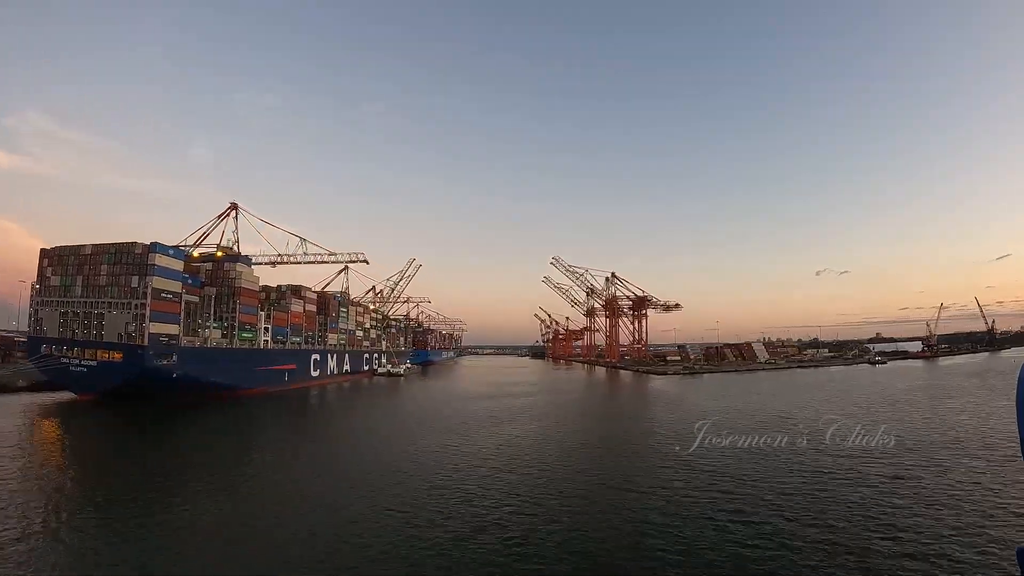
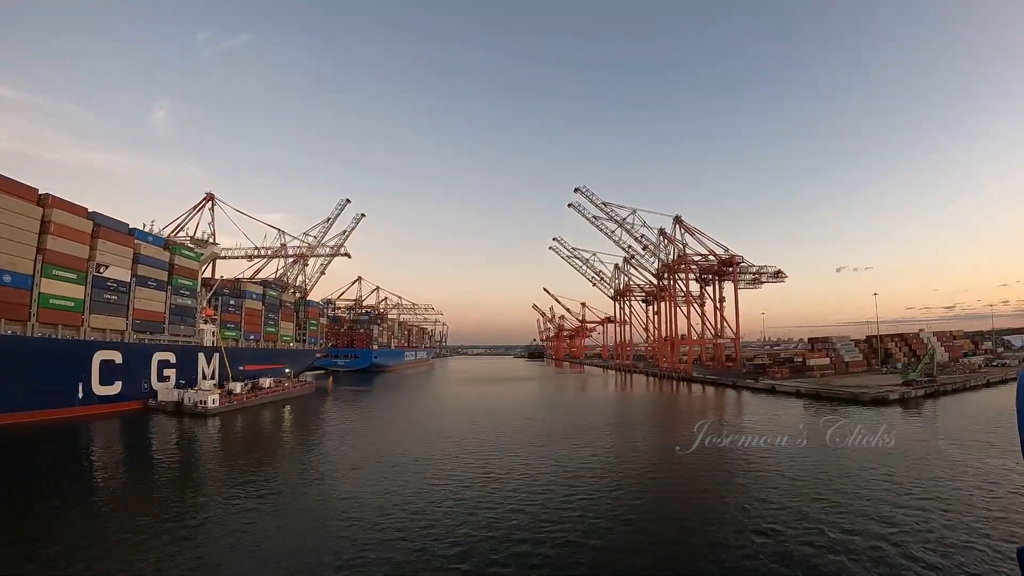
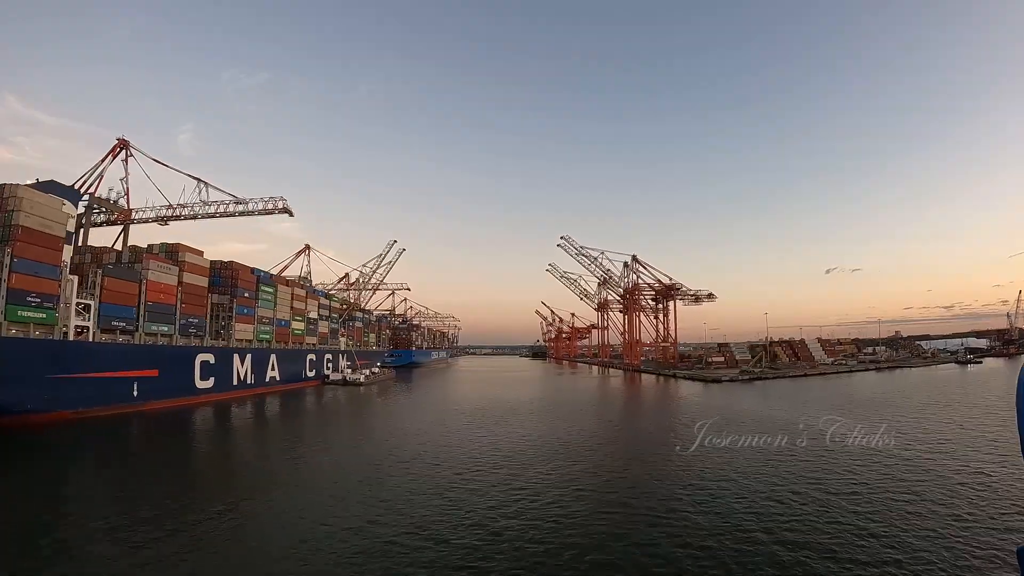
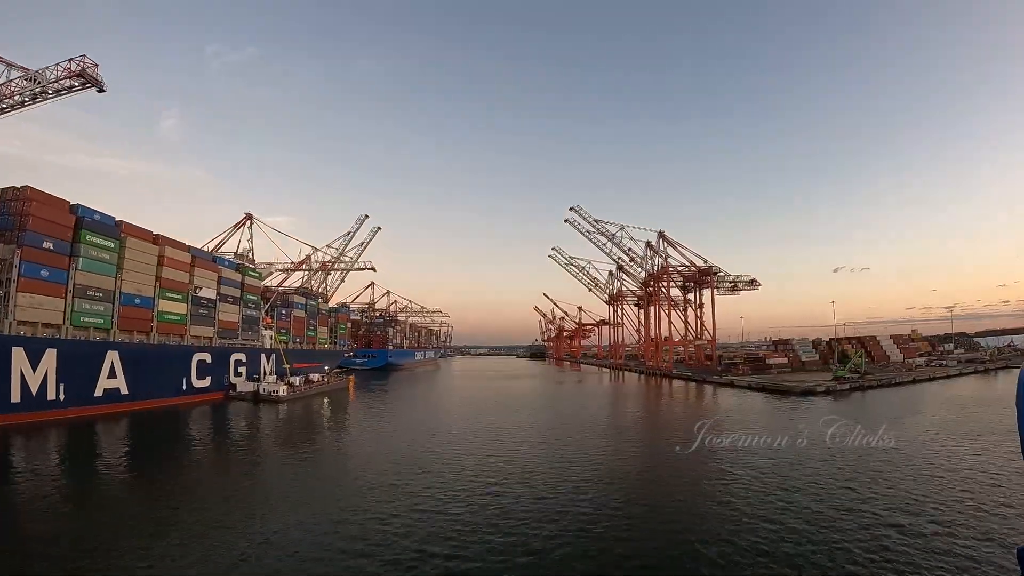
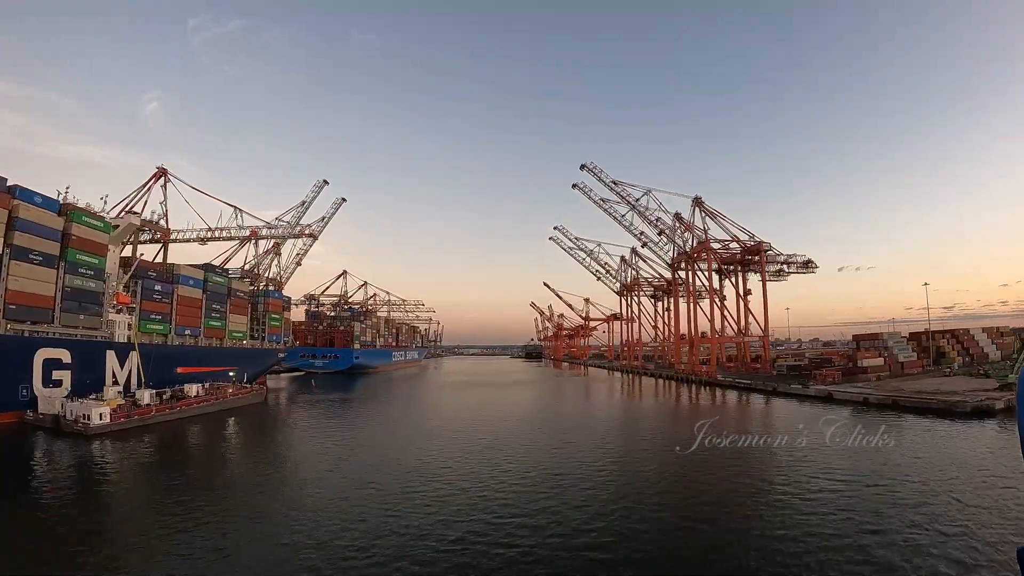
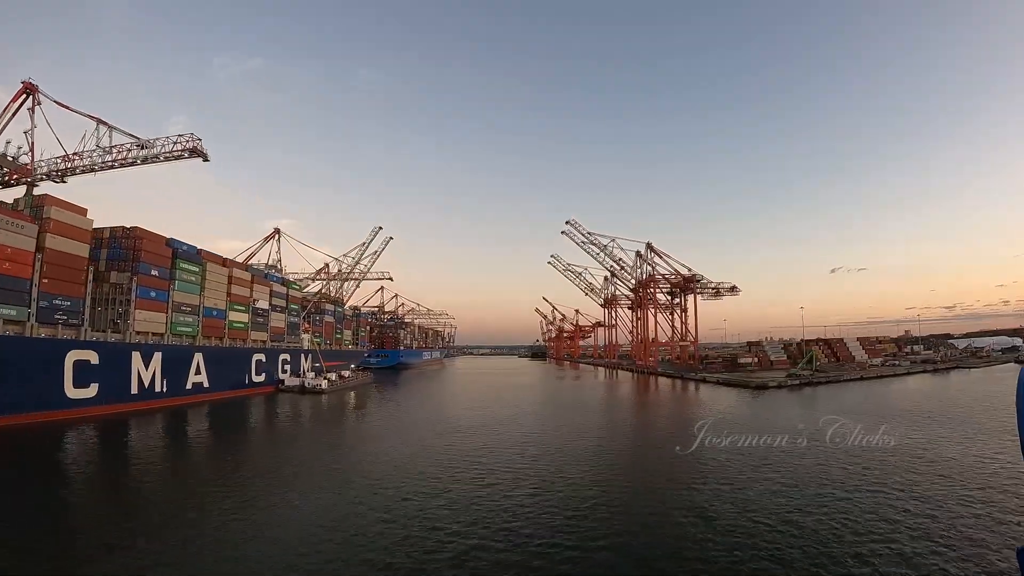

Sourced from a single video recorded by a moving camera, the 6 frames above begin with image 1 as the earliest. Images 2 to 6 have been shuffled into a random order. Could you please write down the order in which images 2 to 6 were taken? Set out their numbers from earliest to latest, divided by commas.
3, 6, 4, 2, 5
